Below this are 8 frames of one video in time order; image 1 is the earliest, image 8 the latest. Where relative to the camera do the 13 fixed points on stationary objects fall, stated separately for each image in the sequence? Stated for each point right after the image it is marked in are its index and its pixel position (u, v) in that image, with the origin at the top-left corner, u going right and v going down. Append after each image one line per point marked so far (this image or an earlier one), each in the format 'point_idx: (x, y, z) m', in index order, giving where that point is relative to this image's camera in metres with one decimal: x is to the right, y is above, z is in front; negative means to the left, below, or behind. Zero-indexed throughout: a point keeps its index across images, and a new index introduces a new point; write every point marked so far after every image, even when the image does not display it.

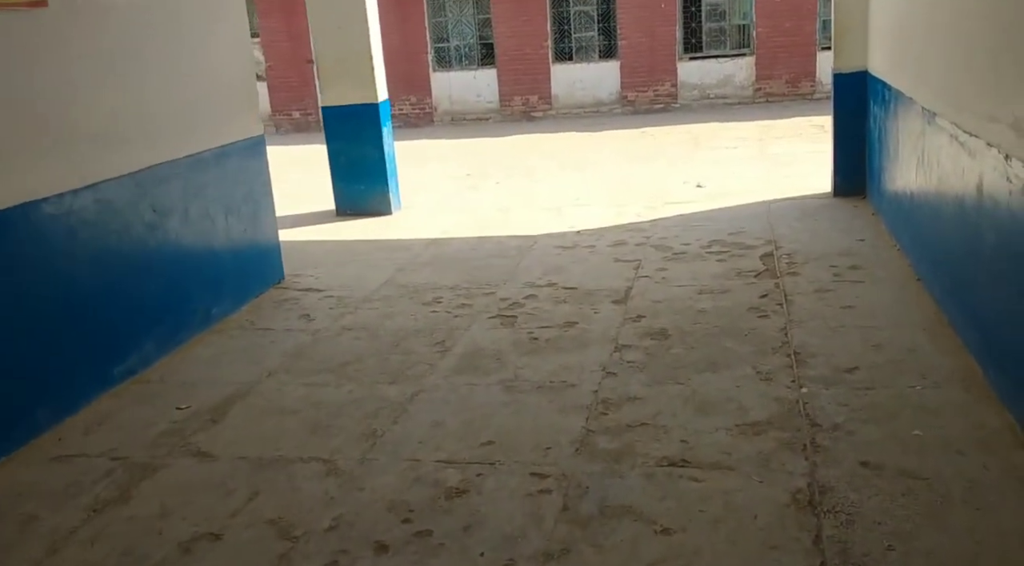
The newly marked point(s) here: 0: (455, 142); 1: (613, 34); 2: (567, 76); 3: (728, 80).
0: (-0.5, +1.3, +10.3) m
1: (+1.1, +2.8, +11.2) m
2: (+0.6, +2.3, +11.3) m
3: (+2.4, +2.2, +10.9) m
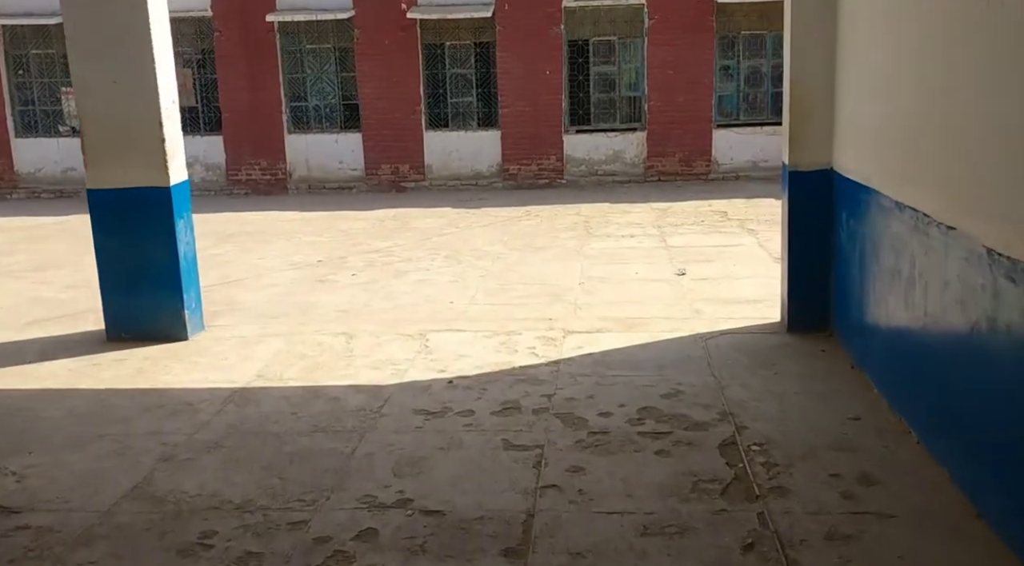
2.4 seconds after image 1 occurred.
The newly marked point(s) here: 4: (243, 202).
0: (-1.7, +0.5, +8.9) m
1: (-0.2, +1.8, +10.0) m
2: (-0.7, +1.4, +10.1) m
3: (+1.1, +1.3, +9.9) m
4: (-2.7, +0.8, +10.1) m
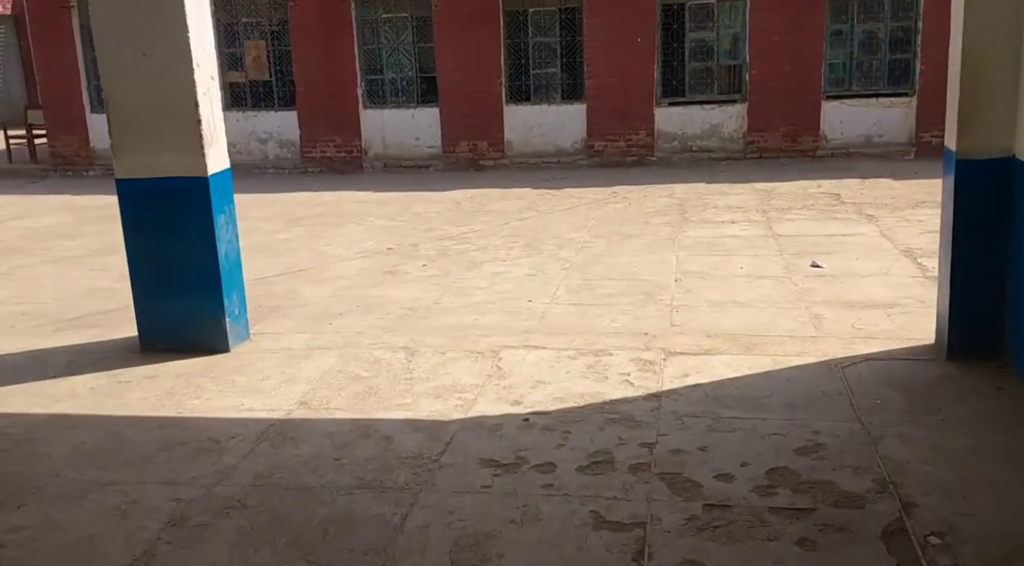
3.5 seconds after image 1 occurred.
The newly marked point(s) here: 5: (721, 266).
0: (-1.0, +0.6, +8.4) m
1: (+0.6, +2.0, +9.4) m
2: (+0.1, +1.6, +9.5) m
3: (+1.9, +1.4, +9.2) m
4: (-1.9, +1.0, +9.7) m
5: (+1.1, +0.1, +5.3) m
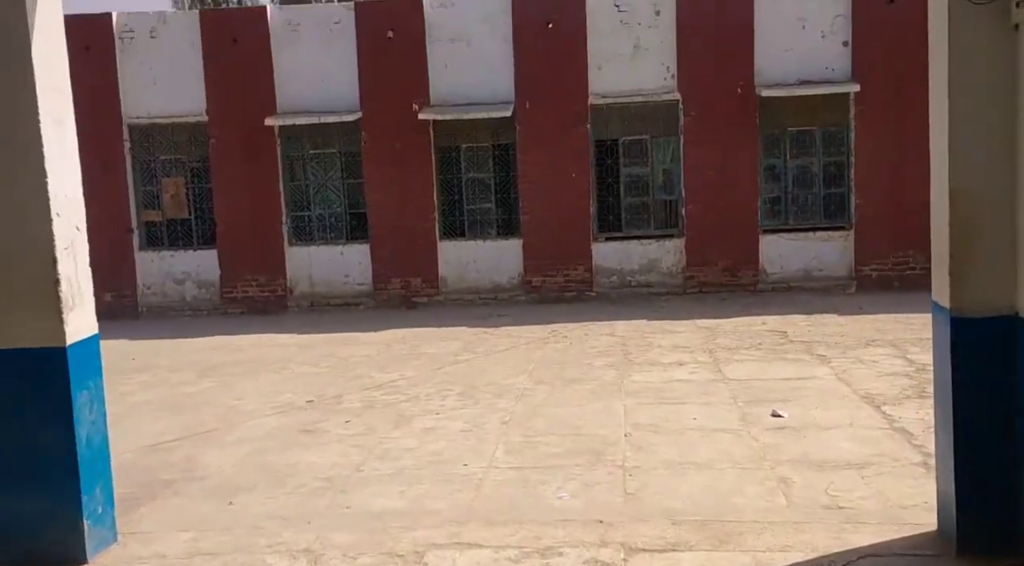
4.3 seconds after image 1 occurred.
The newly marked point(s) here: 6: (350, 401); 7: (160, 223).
0: (-1.6, -0.5, +7.9) m
1: (0.0, +0.7, +9.1) m
2: (-0.5, +0.2, +9.2) m
3: (+1.3, +0.2, +8.9) m
4: (-2.5, -0.4, +9.2) m
5: (+0.8, -0.6, +4.8) m
6: (-1.0, -0.7, +5.9) m
7: (-3.4, +0.6, +9.6) m
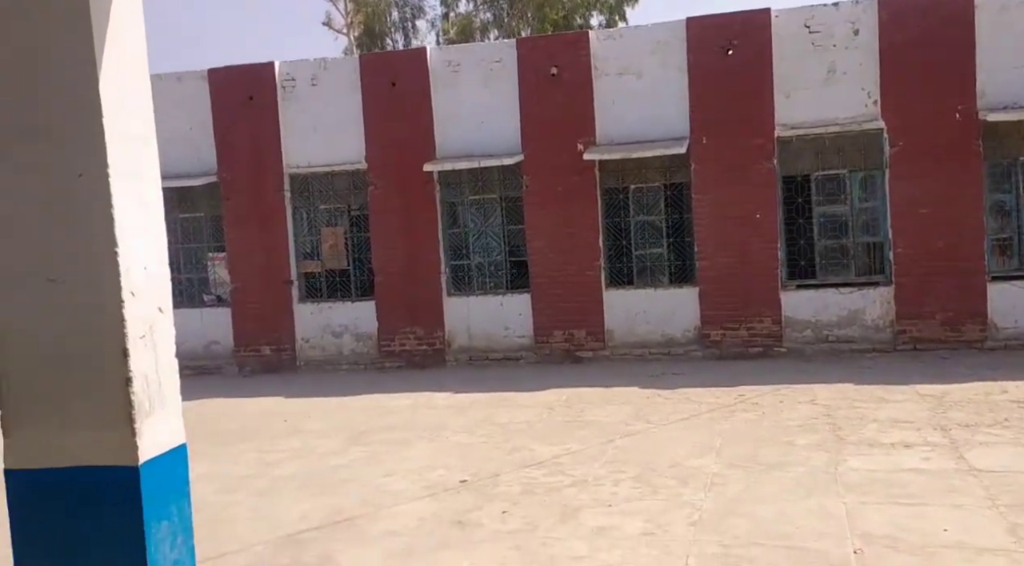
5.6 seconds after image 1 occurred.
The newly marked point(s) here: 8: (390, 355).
0: (-0.3, -0.9, +7.1) m
1: (+1.4, +0.2, +8.2) m
2: (+0.9, -0.2, +8.3) m
3: (+2.6, -0.3, +7.8) m
4: (-1.0, -0.8, +8.6) m
5: (+1.5, -0.9, +3.8) m
6: (0.0, -1.0, +5.1) m
7: (-1.8, +0.1, +9.2) m
8: (-1.1, -0.7, +9.0) m
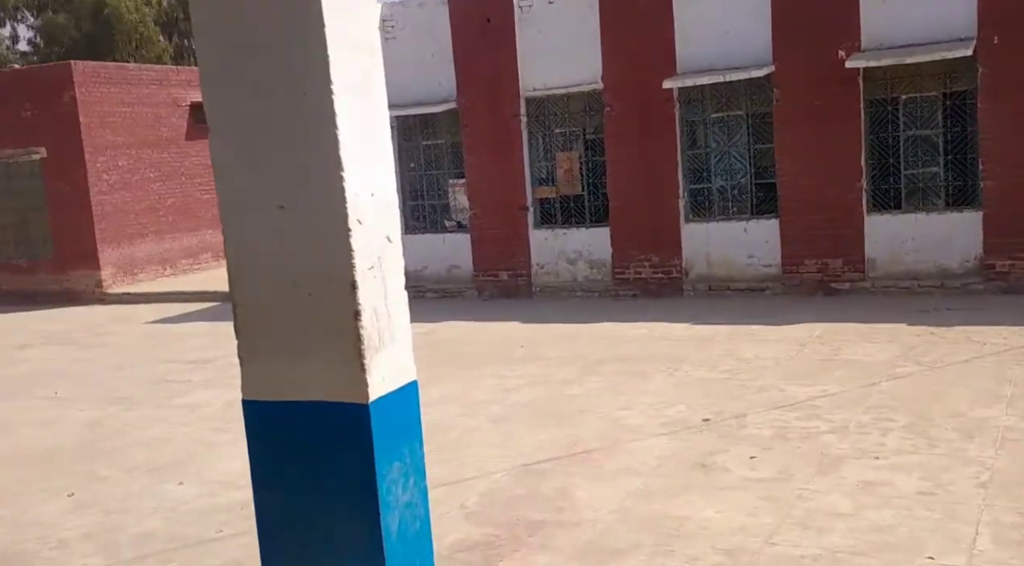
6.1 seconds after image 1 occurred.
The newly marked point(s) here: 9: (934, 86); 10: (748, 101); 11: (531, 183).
0: (+1.3, -0.4, +6.6) m
1: (+3.2, +0.8, +7.1) m
2: (+2.8, +0.4, +7.4) m
3: (+4.3, +0.2, +6.5) m
4: (+1.0, -0.2, +8.1) m
5: (+2.3, -0.7, +2.9) m
6: (+1.1, -0.6, +4.5) m
7: (+0.3, +0.8, +8.9) m
8: (+0.9, 0.0, +8.6) m
9: (+3.0, +1.4, +7.2) m
10: (+1.9, +1.5, +7.9) m
11: (+0.1, +1.0, +9.6) m
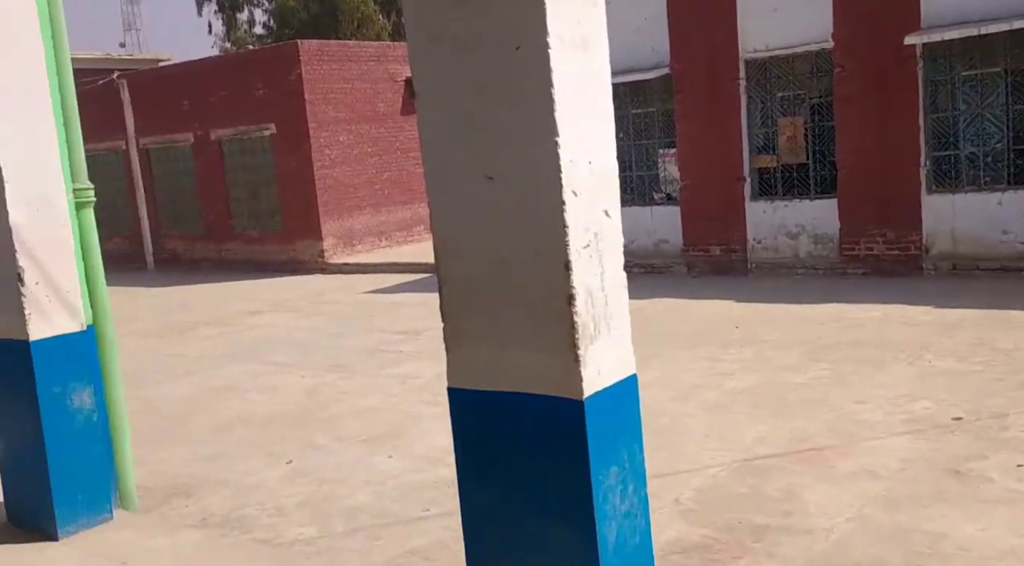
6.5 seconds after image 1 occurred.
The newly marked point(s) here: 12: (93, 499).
0: (+2.6, -0.3, +5.8) m
1: (+4.6, +0.9, +5.9) m
2: (+4.2, +0.5, +6.3) m
3: (+5.6, +0.3, +5.1) m
4: (+2.6, -0.1, +7.4) m
5: (+2.9, -0.7, +2.0) m
6: (+2.0, -0.6, +3.8) m
7: (+2.1, +0.9, +8.2) m
8: (+2.7, +0.2, +7.8) m
9: (+4.4, +1.5, +6.0) m
10: (+3.4, +1.6, +6.9) m
11: (+2.1, +1.2, +9.0) m
12: (-2.8, -1.5, +6.8) m
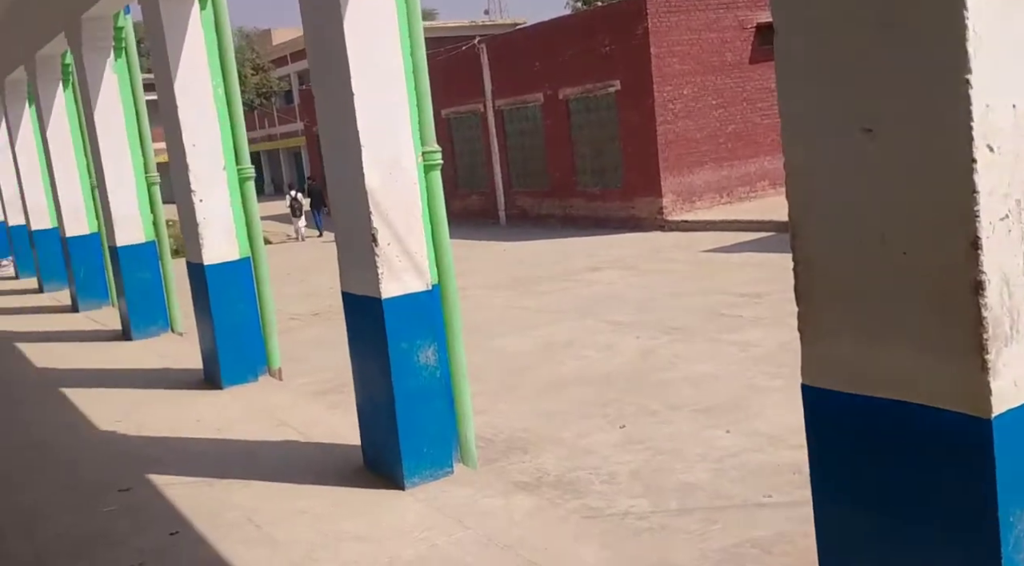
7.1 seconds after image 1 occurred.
0: (+4.3, -0.2, +4.2) m
1: (+6.2, +0.9, +3.6) m
2: (+6.0, +0.5, +4.1) m
3: (+6.9, +0.3, +2.5) m
4: (+4.8, +0.1, +5.7) m
5: (+3.3, -0.7, +0.5) m
6: (+3.1, -0.5, +2.6) m
7: (+4.6, +1.1, +6.6) m
8: (+5.0, +0.3, +6.1) m
9: (+6.1, +1.6, +3.7) m
10: (+5.5, +1.7, +4.9) m
11: (+4.9, +1.4, +7.3) m
12: (-0.5, -1.2, +7.0) m
